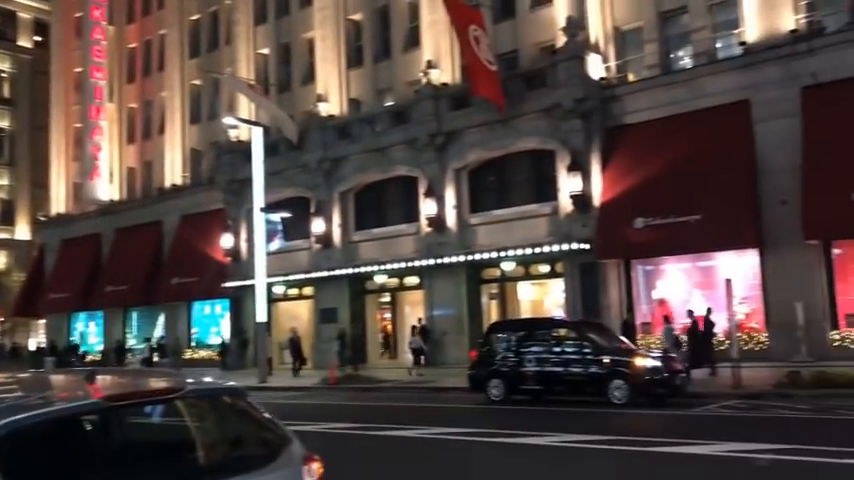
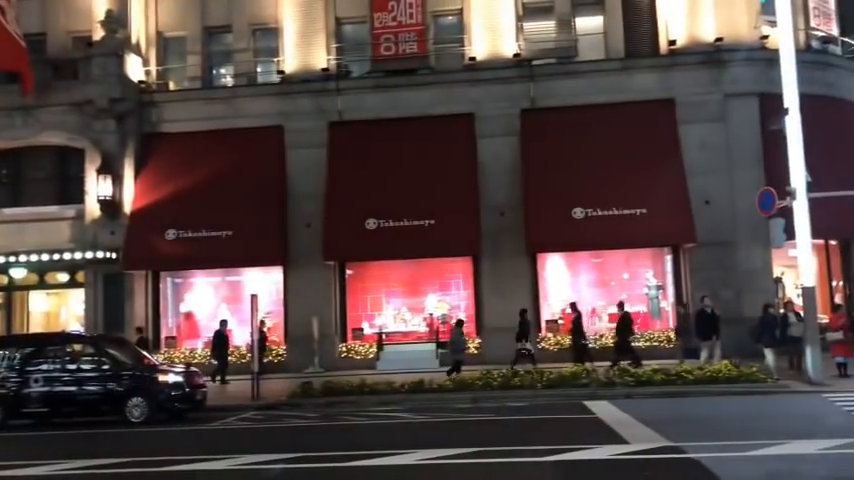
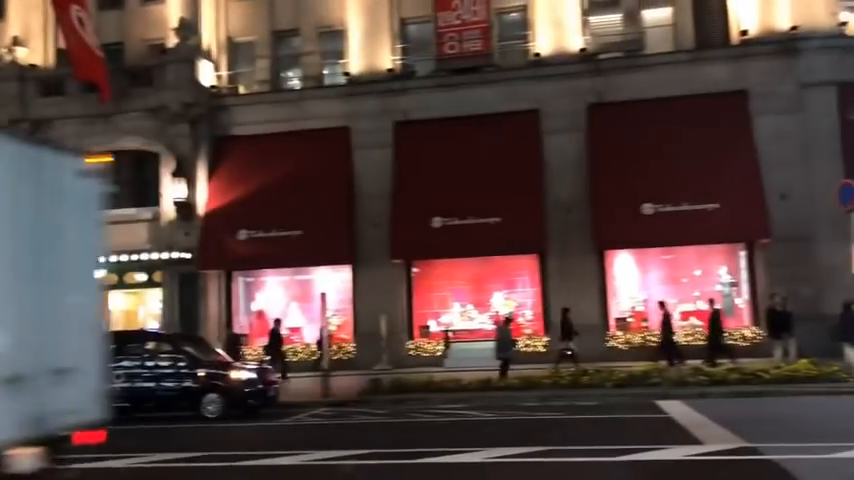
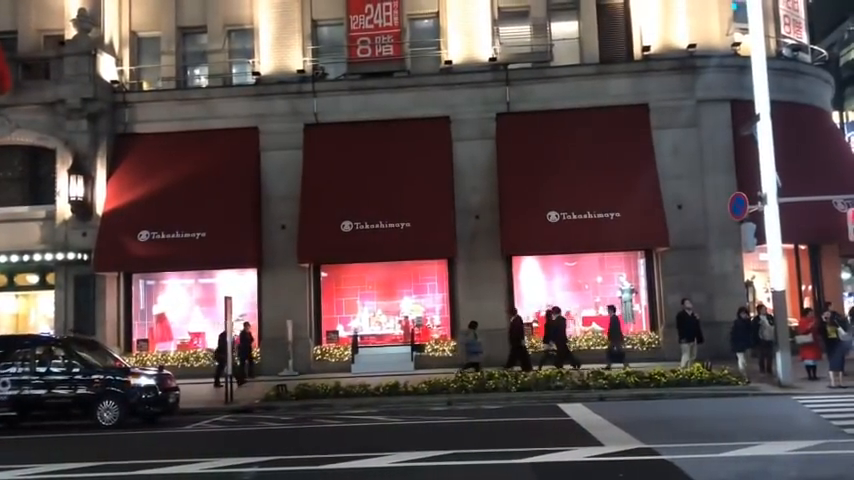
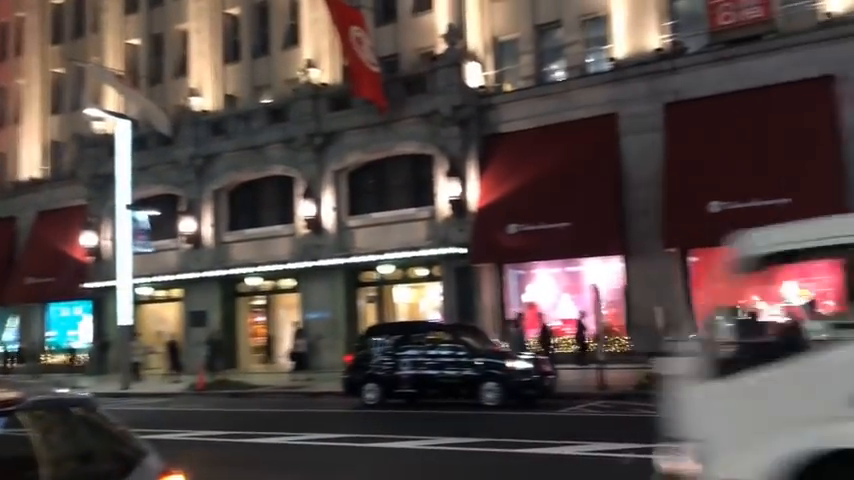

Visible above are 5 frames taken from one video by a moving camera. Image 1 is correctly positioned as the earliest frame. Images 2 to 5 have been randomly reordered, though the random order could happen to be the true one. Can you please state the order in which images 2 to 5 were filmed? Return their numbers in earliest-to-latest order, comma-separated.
5, 3, 2, 4
